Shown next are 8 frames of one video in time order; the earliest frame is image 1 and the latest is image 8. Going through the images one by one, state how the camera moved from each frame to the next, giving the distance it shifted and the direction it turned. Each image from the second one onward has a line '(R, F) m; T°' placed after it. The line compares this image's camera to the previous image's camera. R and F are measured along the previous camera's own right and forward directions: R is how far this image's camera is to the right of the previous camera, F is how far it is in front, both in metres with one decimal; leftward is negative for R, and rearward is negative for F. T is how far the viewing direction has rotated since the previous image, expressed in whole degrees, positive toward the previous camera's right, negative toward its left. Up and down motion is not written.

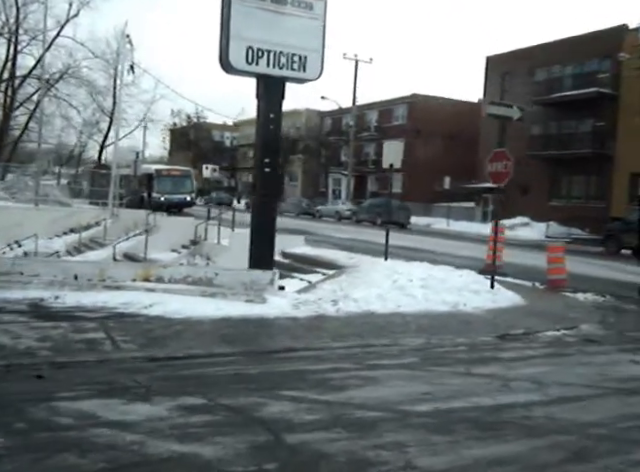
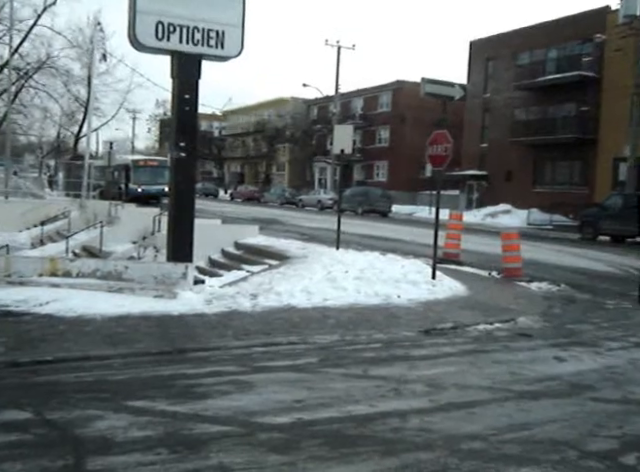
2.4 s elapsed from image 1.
(+1.1, +0.7) m; 0°
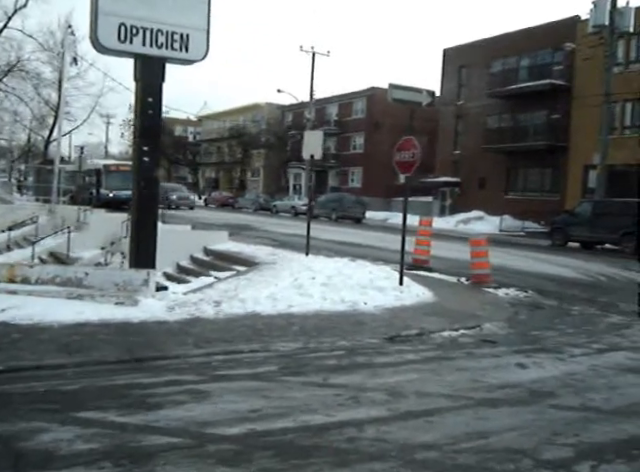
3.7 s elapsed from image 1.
(+0.1, +0.1) m; +2°
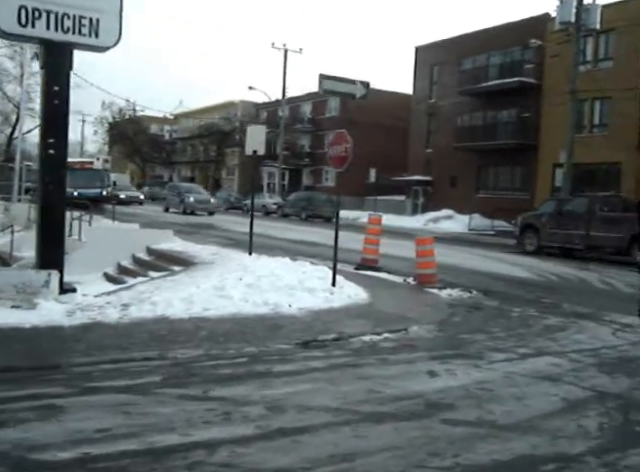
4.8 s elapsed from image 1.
(+0.8, +0.6) m; +1°
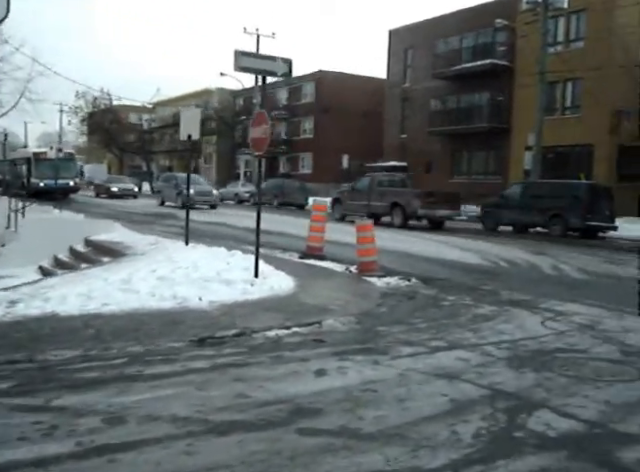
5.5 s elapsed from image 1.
(+1.0, +0.6) m; +1°
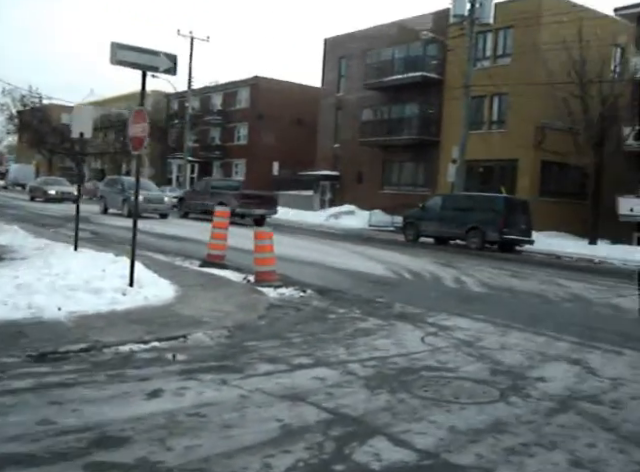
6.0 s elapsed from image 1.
(+0.8, +0.5) m; +5°
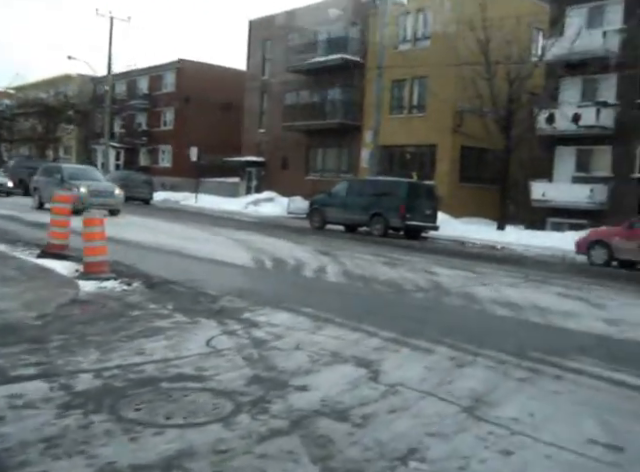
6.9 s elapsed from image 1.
(+1.9, +1.1) m; +4°
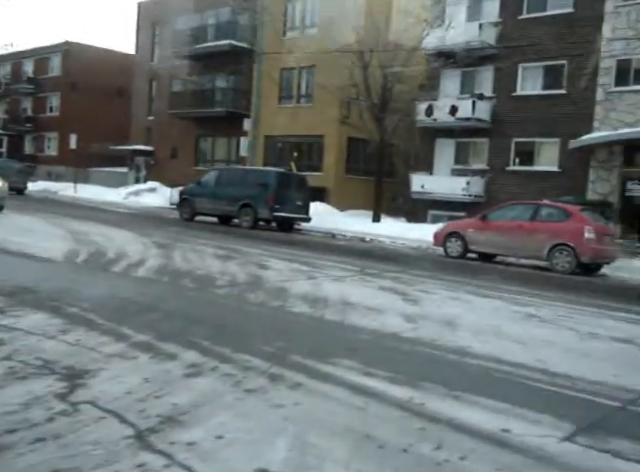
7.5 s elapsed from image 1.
(+1.7, +0.9) m; +7°
